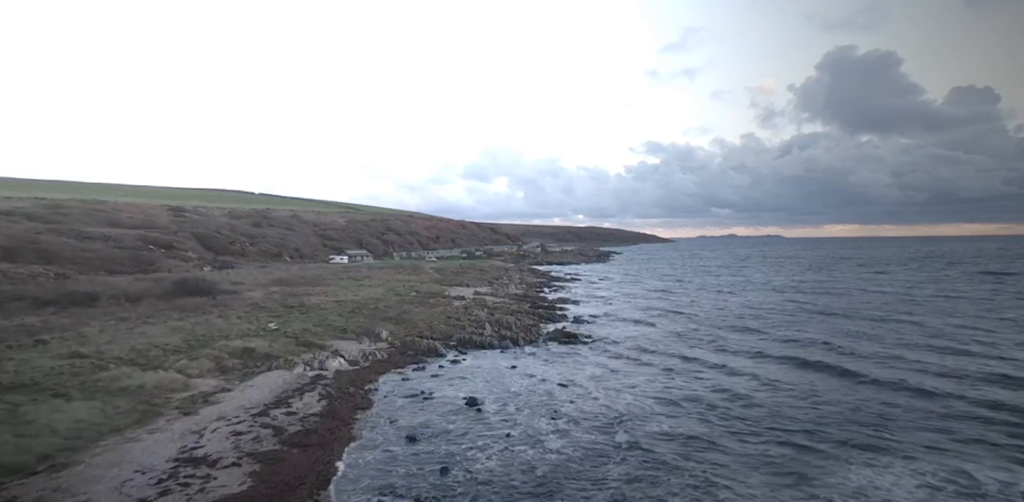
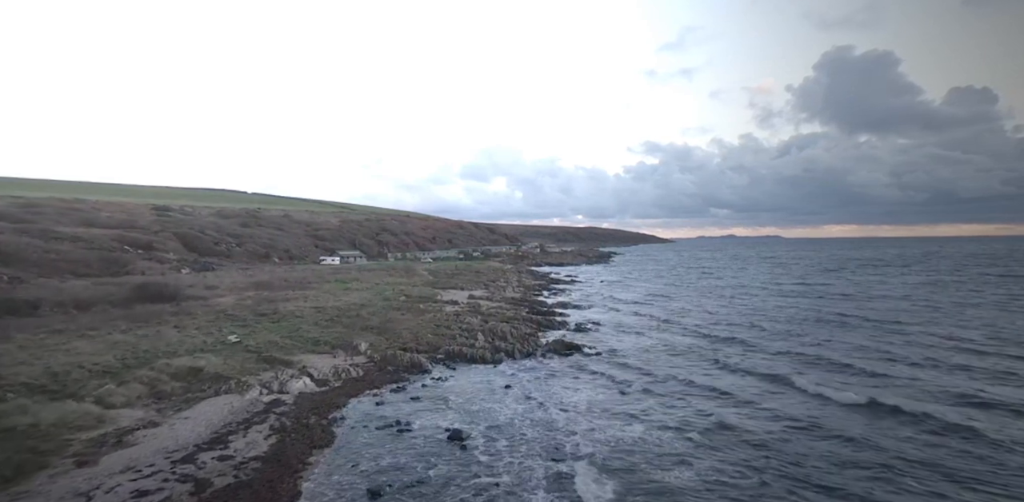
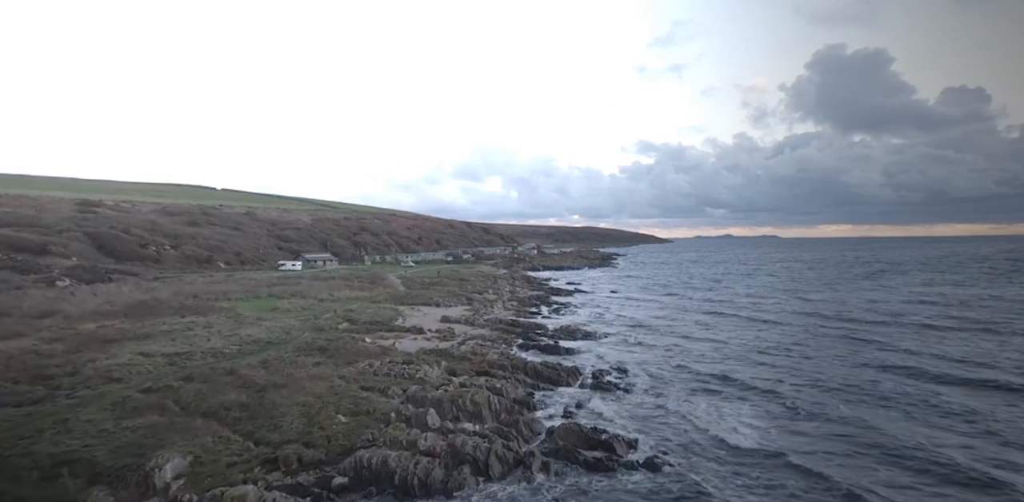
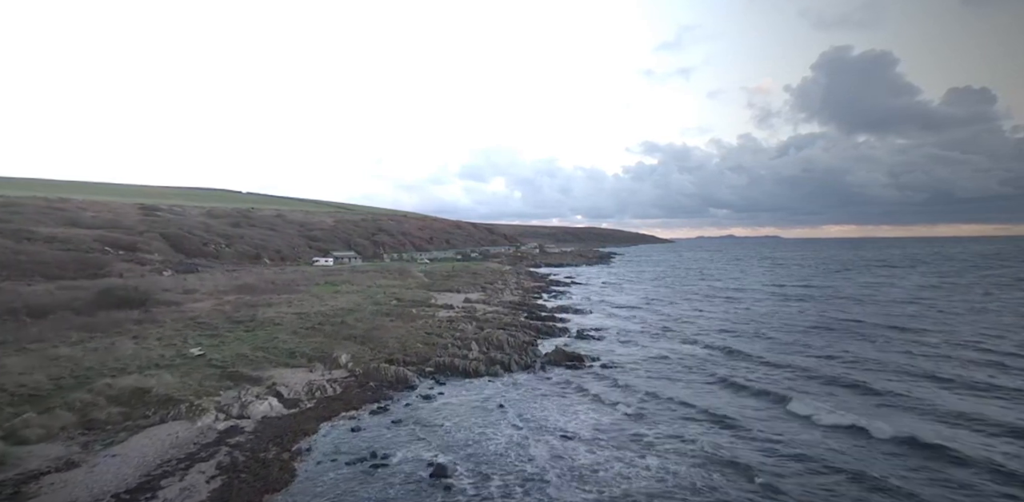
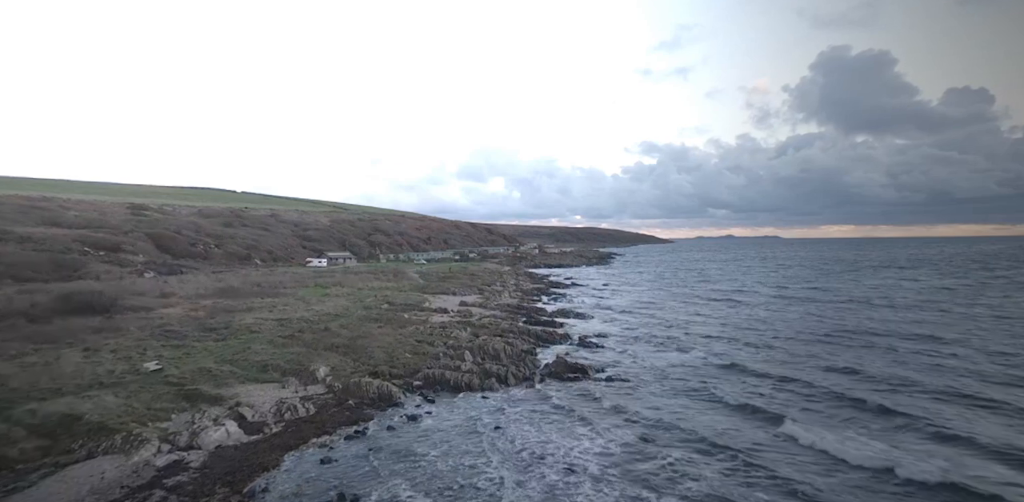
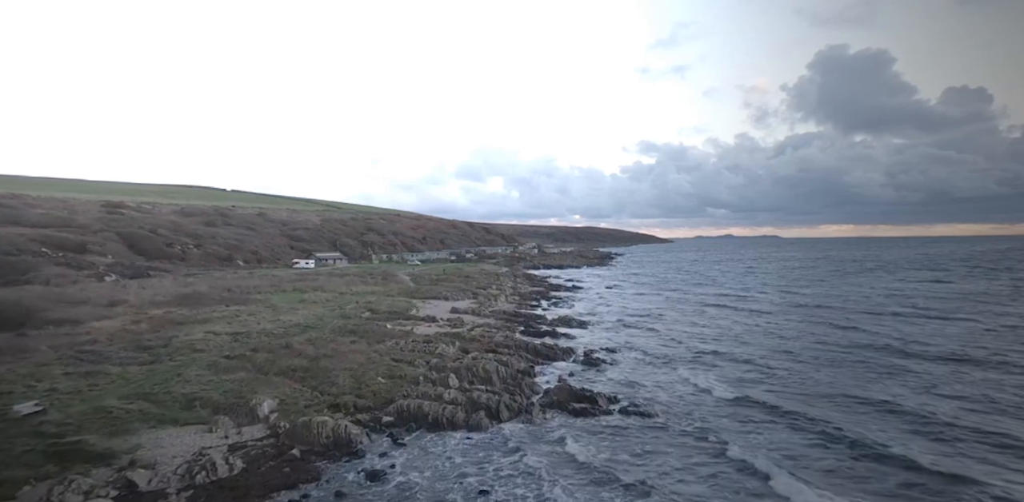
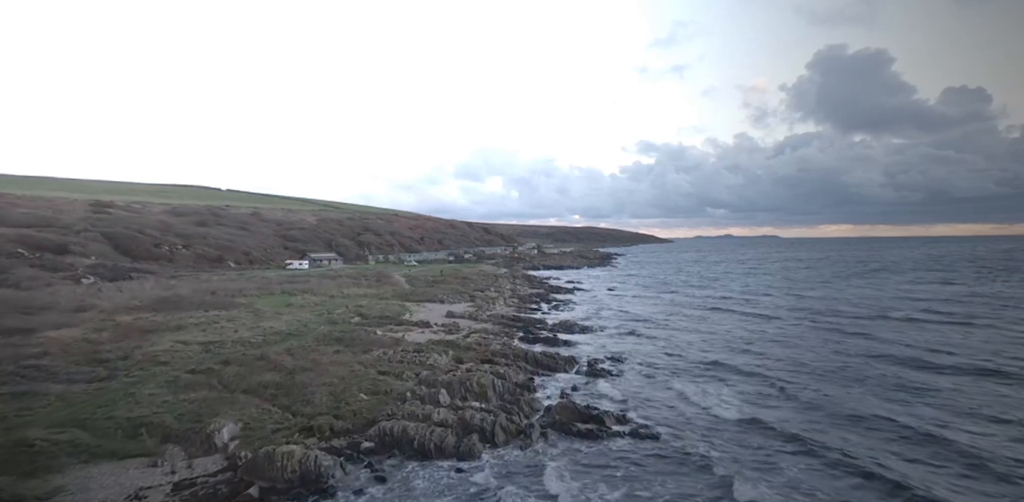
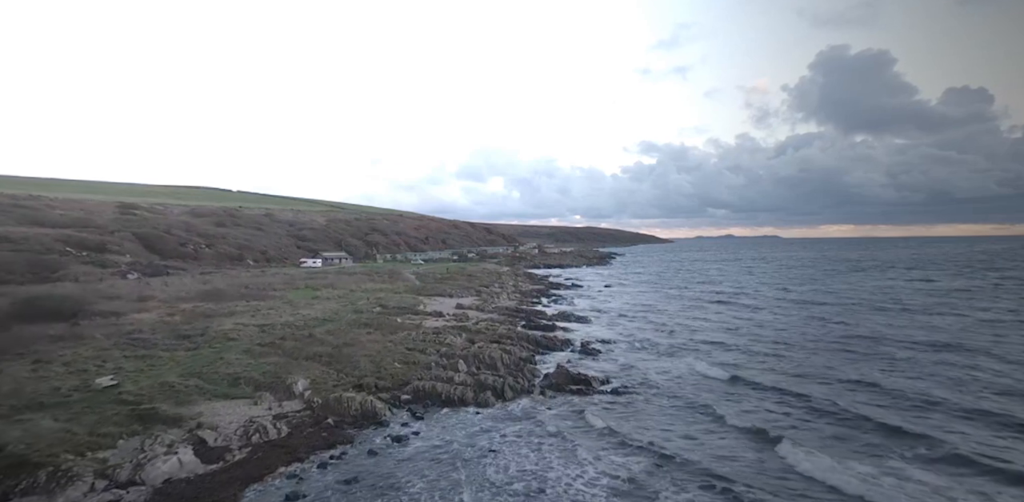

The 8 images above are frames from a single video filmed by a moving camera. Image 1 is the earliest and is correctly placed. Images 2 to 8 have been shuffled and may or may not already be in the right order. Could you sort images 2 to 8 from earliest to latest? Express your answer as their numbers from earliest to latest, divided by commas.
2, 4, 5, 8, 6, 7, 3
